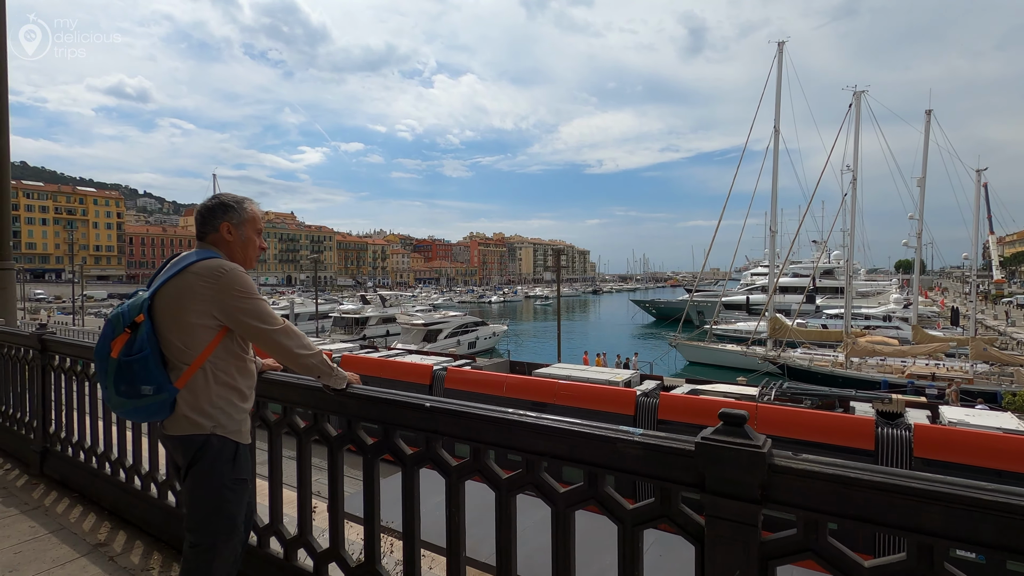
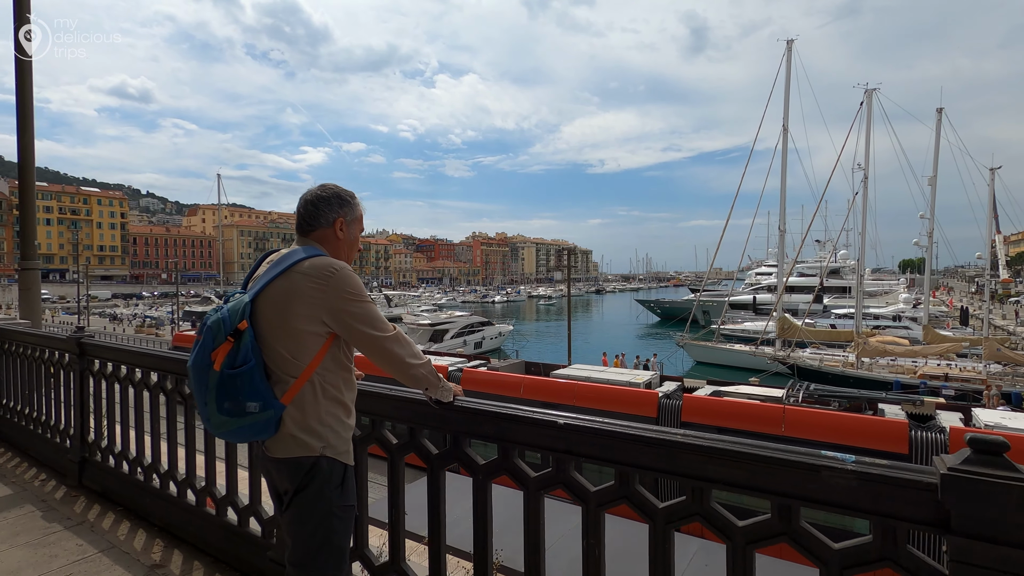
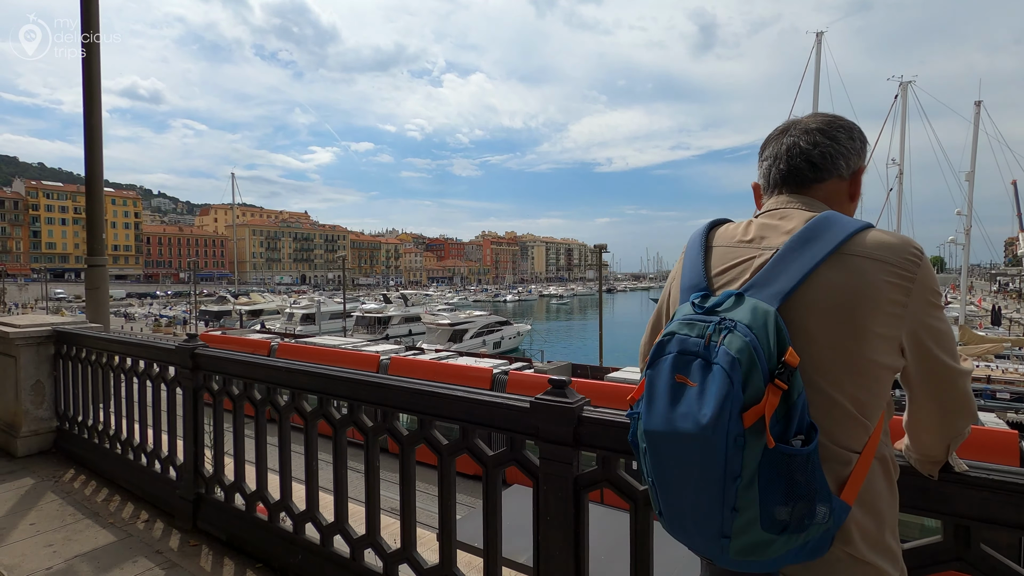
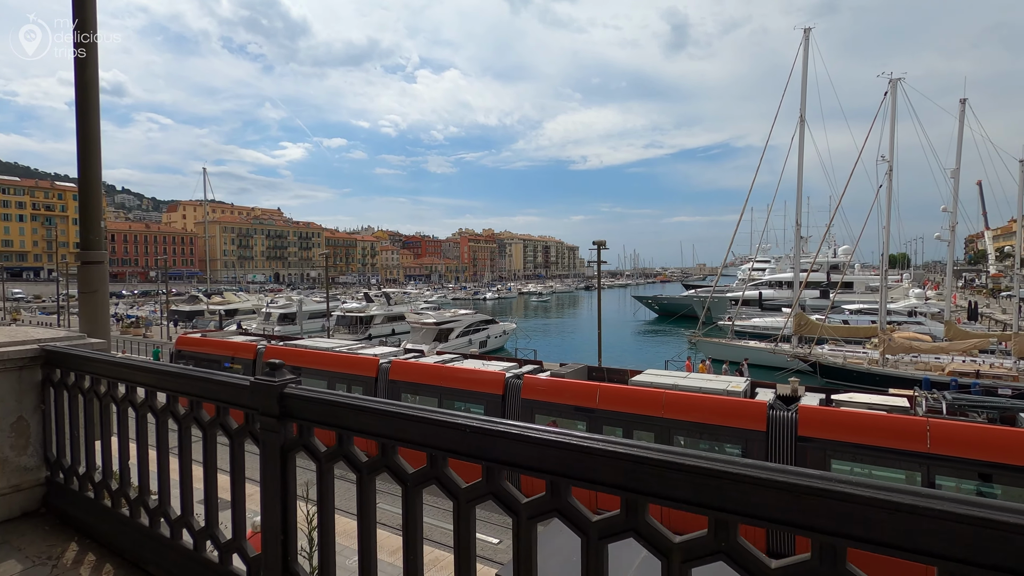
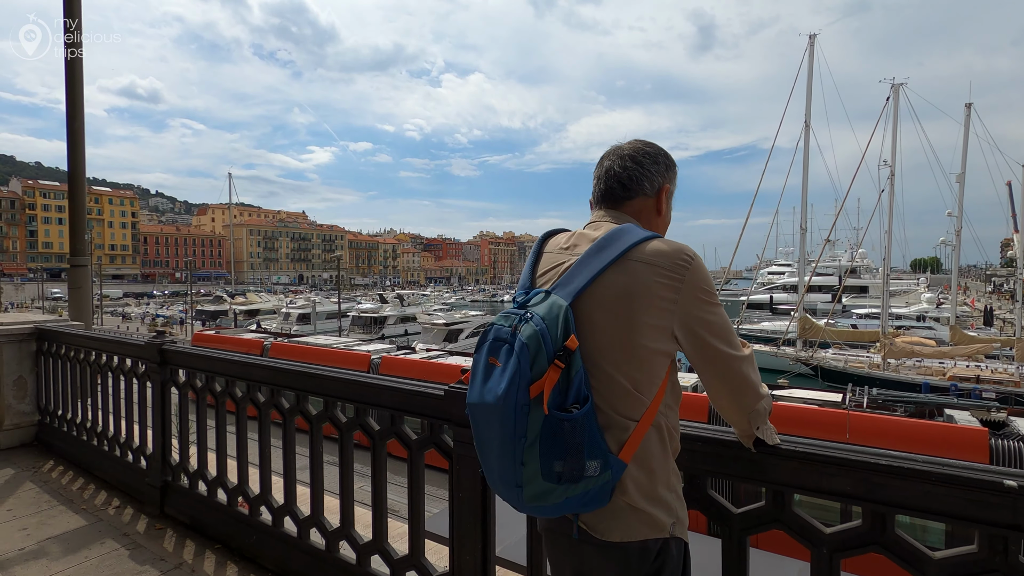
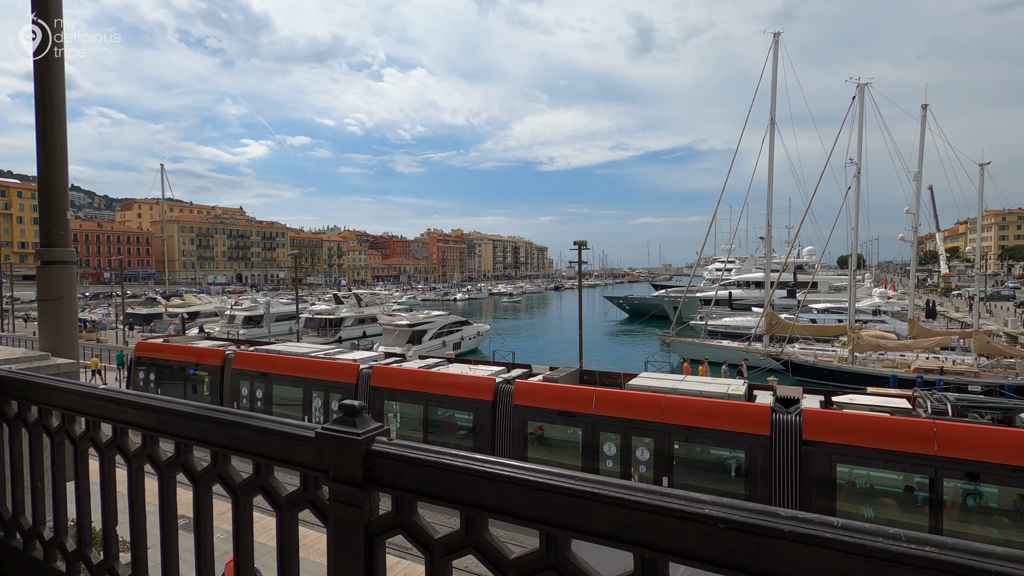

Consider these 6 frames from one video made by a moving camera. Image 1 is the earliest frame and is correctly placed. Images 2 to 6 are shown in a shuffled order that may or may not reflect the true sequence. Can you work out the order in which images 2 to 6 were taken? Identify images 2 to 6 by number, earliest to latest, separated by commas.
2, 5, 3, 4, 6
